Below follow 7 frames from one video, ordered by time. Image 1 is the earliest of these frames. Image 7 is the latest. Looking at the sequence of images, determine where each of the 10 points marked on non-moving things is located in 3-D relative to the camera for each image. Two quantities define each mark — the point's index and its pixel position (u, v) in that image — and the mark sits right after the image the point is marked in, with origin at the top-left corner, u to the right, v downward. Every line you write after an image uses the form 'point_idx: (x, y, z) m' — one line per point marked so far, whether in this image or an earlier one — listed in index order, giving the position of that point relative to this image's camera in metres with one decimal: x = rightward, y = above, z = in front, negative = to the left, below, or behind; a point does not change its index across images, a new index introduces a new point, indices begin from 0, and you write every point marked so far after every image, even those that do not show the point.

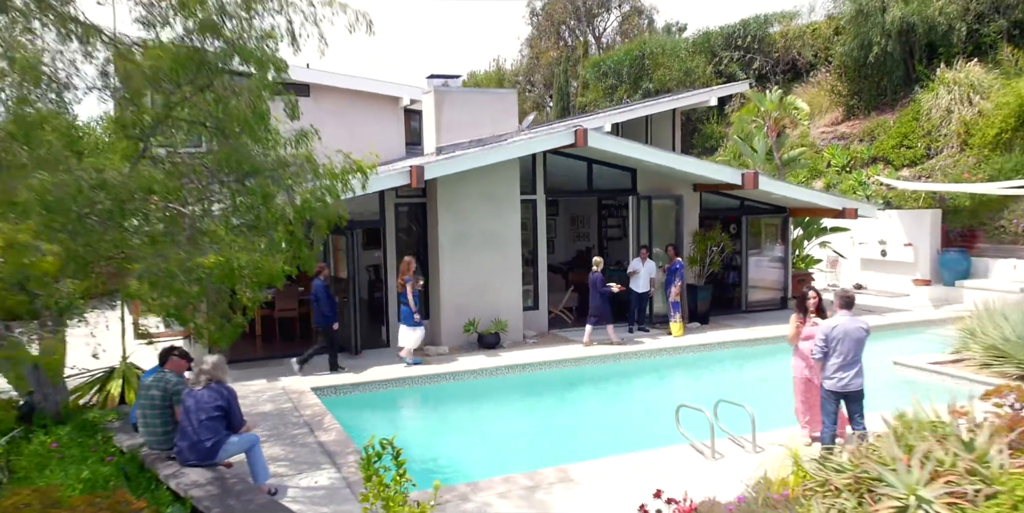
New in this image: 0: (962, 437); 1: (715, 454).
0: (+2.3, -0.9, +3.7) m
1: (+1.5, -1.5, +5.4) m
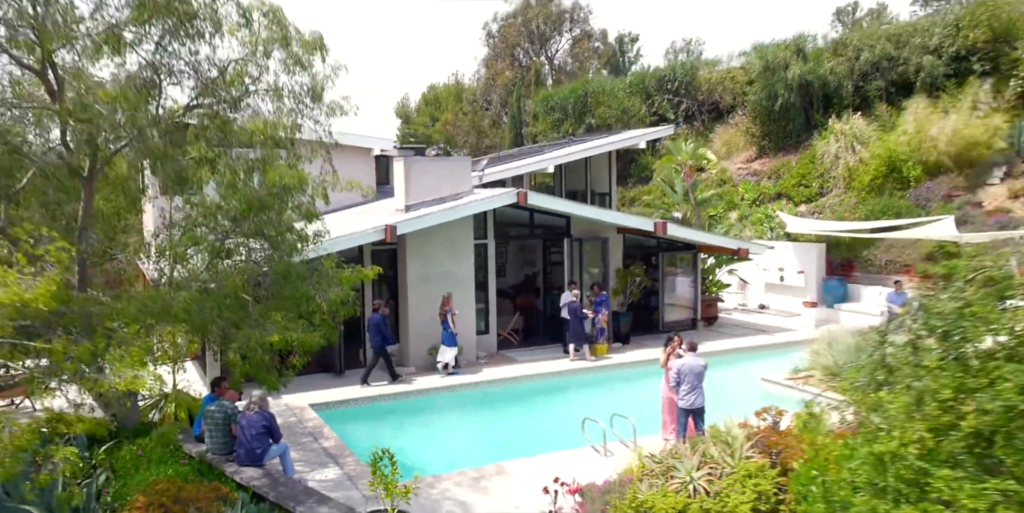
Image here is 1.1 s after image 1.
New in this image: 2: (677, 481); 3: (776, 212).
0: (+1.9, -1.6, +6.2) m
1: (+1.0, -2.2, +7.9) m
2: (+1.3, -1.8, +5.8) m
3: (+6.7, +1.1, +18.2) m
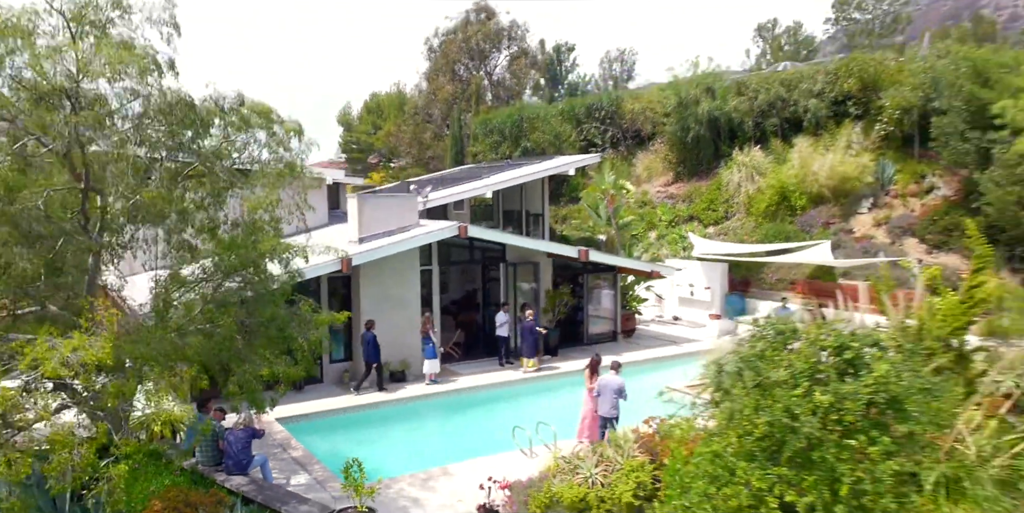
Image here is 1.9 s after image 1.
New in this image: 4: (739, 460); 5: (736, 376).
0: (+1.3, -2.1, +8.1) m
1: (+0.2, -2.7, +9.7) m
2: (+0.7, -2.3, +7.7) m
3: (+5.1, +0.6, +20.4) m
4: (+1.9, -1.7, +6.0) m
5: (+2.2, -1.1, +6.5) m
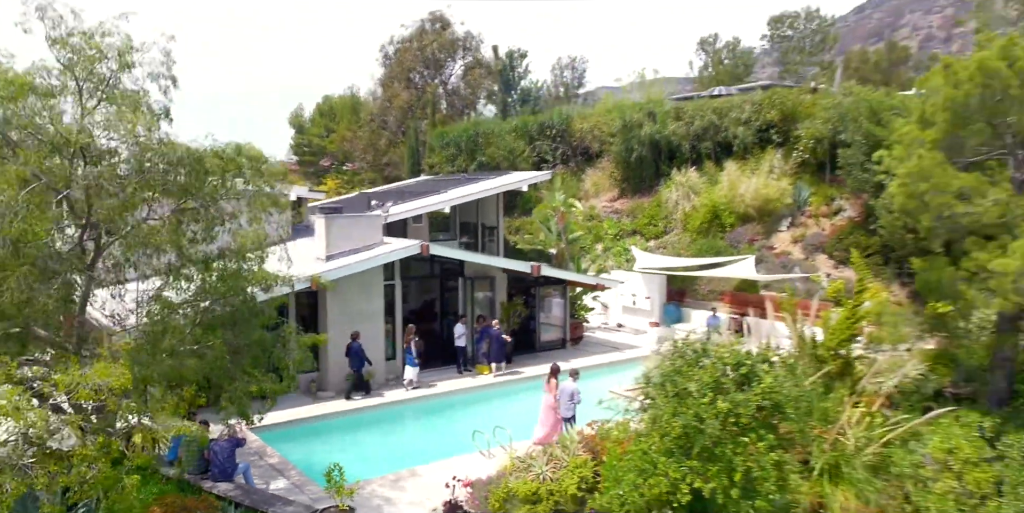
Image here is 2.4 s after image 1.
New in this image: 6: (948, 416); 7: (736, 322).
0: (+0.7, -2.5, +9.5) m
1: (-0.4, -3.1, +11.0) m
2: (+0.2, -2.7, +9.0) m
3: (+3.7, +0.3, +22.0) m
4: (+1.6, -2.1, +7.4) m
5: (+1.8, -1.4, +7.9) m
6: (+6.6, -2.4, +10.7) m
7: (+5.3, -1.5, +16.7) m
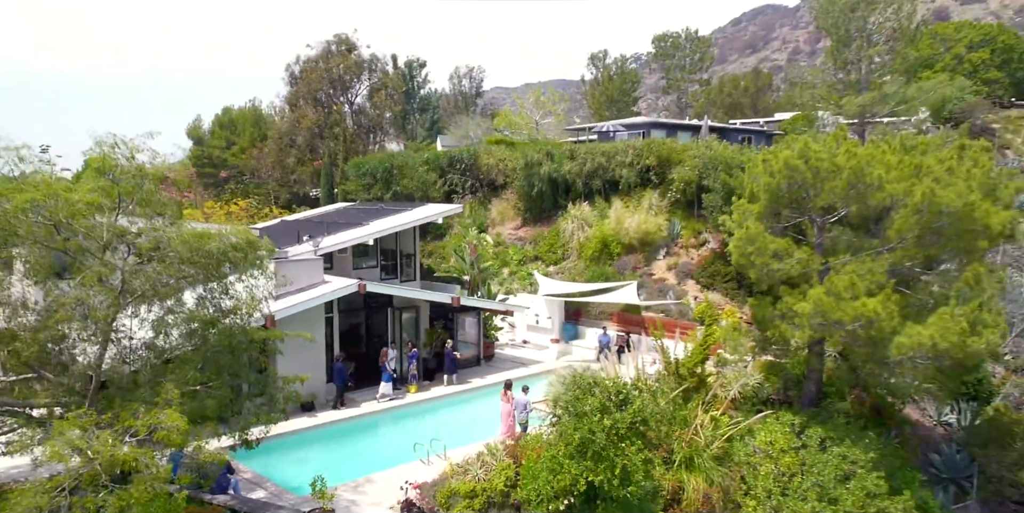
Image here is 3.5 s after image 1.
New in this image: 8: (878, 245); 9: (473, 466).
0: (-0.3, -3.4, +12.3) m
1: (-1.6, -4.0, +13.6) m
2: (-0.7, -3.6, +11.7) m
3: (+0.8, -0.5, +25.1) m
4: (+0.8, -2.9, +10.4) m
5: (+0.9, -2.3, +10.9) m
6: (+5.3, -3.3, +14.4) m
7: (+3.1, -2.3, +20.1) m
8: (+7.1, +0.2, +13.8) m
9: (-0.6, -3.5, +11.9) m
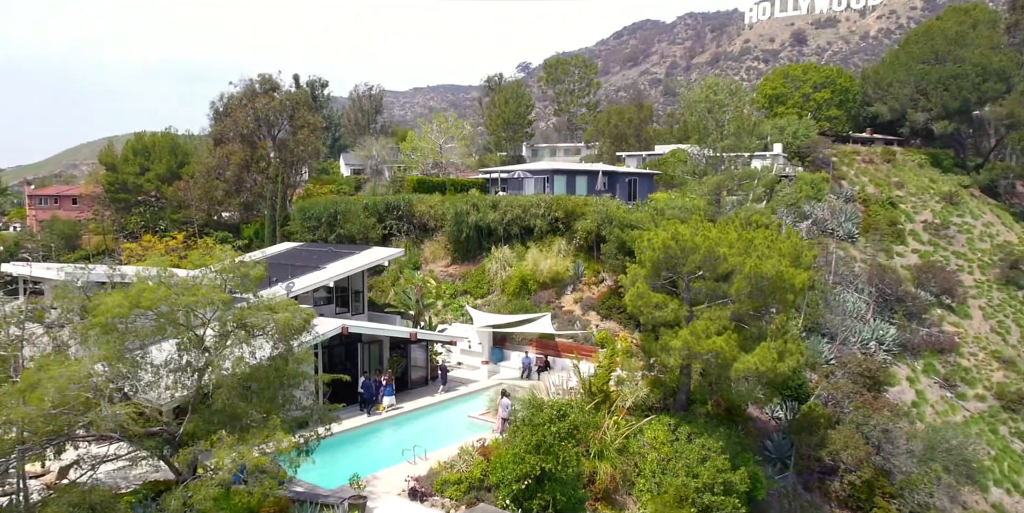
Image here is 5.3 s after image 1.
0: (-1.1, -4.8, +17.3) m
1: (-2.6, -5.4, +18.4) m
2: (-1.4, -5.0, +16.6) m
3: (-2.0, -2.0, +30.1) m
4: (+0.3, -4.3, +15.5) m
5: (+0.3, -3.7, +16.1) m
6: (+4.1, -4.6, +20.2) m
7: (+1.1, -3.8, +25.5) m
8: (+6.0, -1.1, +19.9) m
9: (-1.4, -4.9, +16.8) m
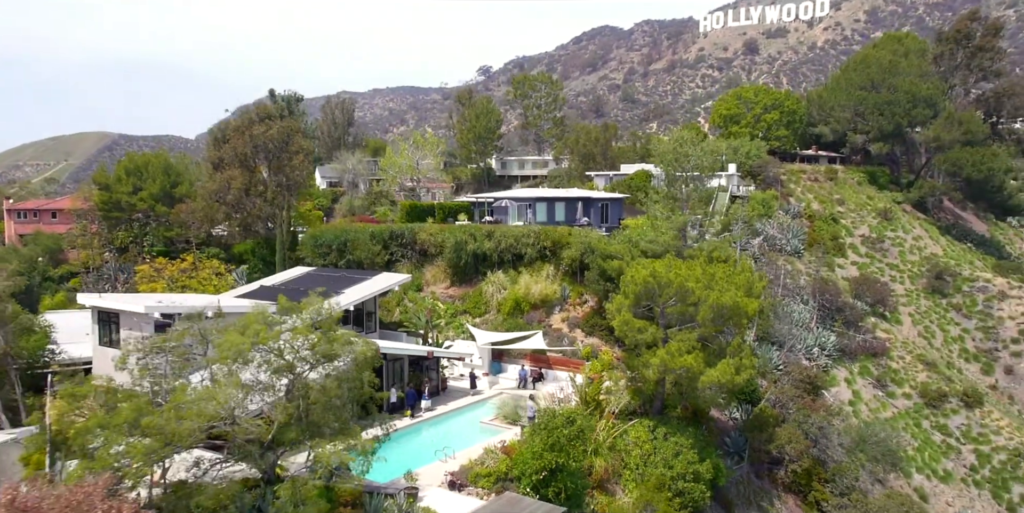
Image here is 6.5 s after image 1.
0: (-0.7, -5.9, +21.5) m
1: (-2.2, -6.5, +22.5) m
2: (-0.9, -6.1, +20.8) m
3: (-2.4, -3.2, +34.2) m
4: (+0.8, -5.5, +19.8) m
5: (+0.8, -4.8, +20.4) m
6: (+4.4, -5.8, +24.7) m
7: (+1.0, -4.9, +29.8) m
8: (+6.3, -2.3, +24.5) m
9: (-0.9, -6.1, +21.0) m
